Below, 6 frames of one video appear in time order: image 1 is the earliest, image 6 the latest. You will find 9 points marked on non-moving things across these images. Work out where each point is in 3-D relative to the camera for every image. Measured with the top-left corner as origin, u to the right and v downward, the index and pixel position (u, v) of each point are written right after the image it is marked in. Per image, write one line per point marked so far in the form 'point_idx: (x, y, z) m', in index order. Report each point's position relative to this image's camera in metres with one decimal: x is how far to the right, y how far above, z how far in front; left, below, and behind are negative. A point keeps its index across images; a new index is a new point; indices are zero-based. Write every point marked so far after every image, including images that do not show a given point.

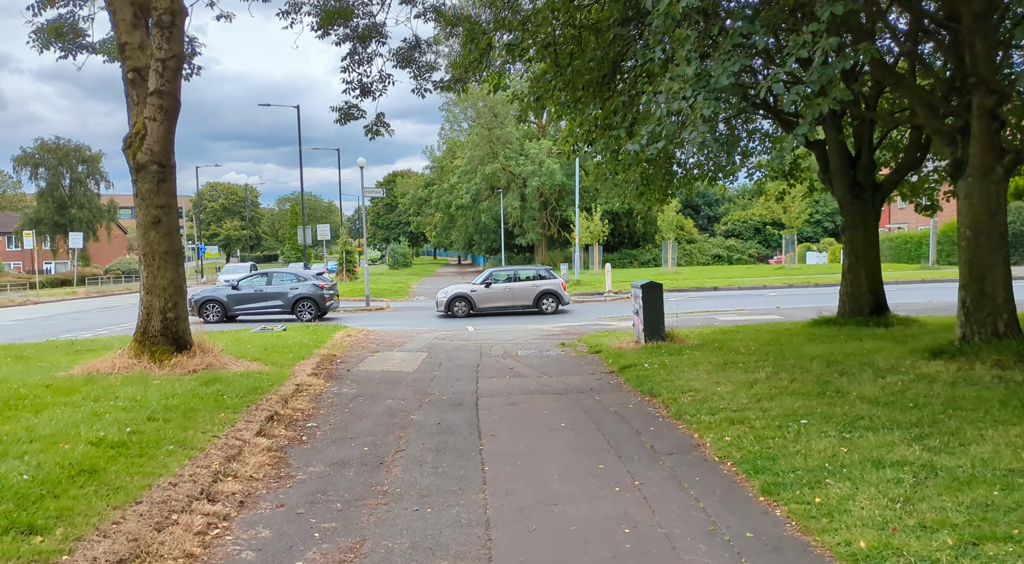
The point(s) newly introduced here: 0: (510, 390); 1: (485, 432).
0: (0.0, -1.2, +8.2) m
1: (-0.2, -1.3, +6.2) m
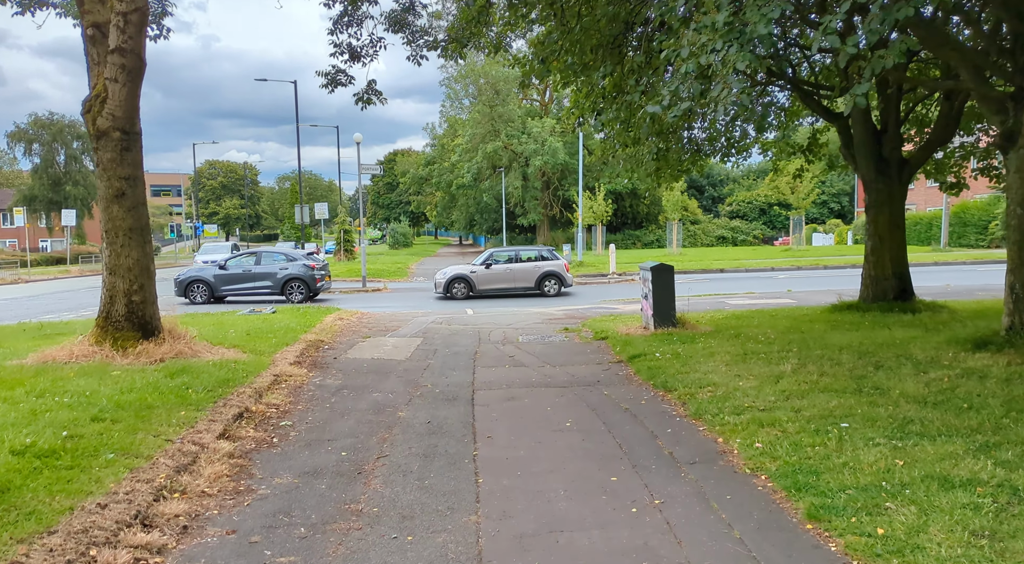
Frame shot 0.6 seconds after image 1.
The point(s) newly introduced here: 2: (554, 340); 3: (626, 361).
0: (0.0, -1.1, +7.5) m
1: (-0.2, -1.2, +5.5) m
2: (+0.6, -0.9, +11.0) m
3: (+1.3, -0.9, +8.5) m
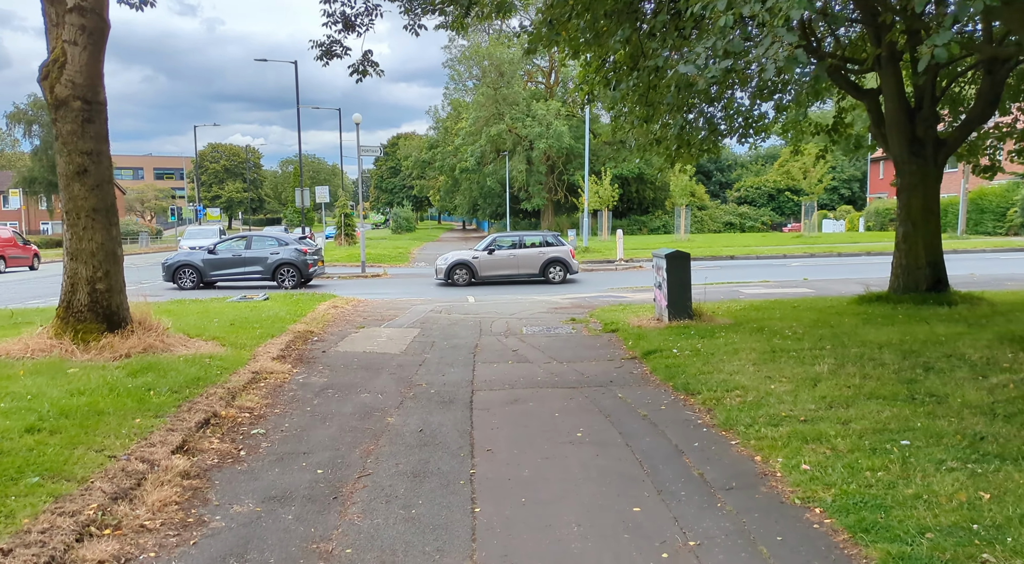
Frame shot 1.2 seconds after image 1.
0: (0.0, -0.9, +6.8) m
1: (-0.2, -1.1, +4.8) m
2: (+0.7, -0.7, +10.3) m
3: (+1.4, -0.8, +7.8) m
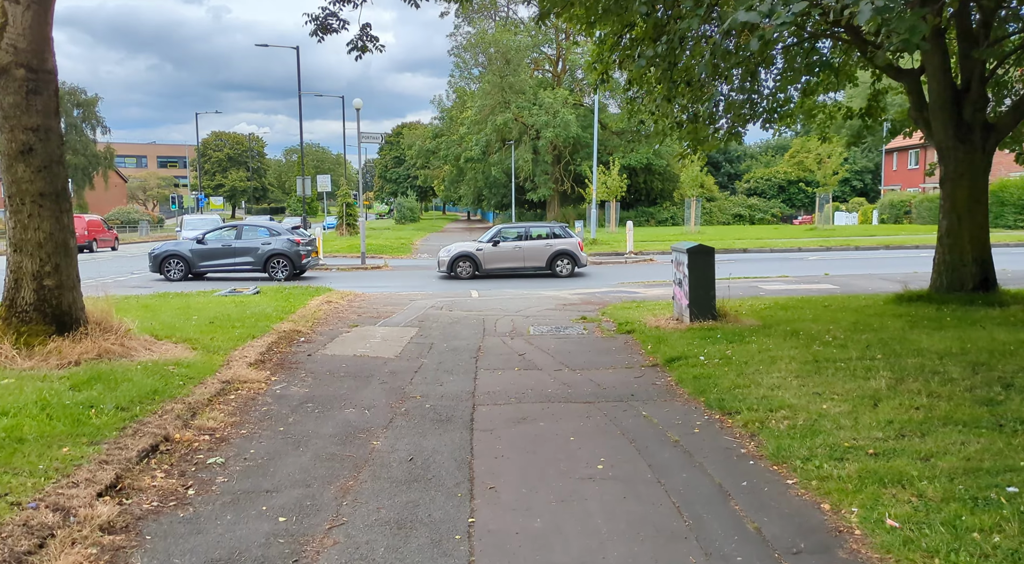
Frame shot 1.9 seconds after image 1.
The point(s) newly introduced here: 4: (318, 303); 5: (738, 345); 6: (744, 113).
0: (+0.1, -0.9, +6.0) m
1: (-0.2, -1.1, +4.0) m
2: (+0.8, -0.7, +9.4) m
3: (+1.5, -0.8, +7.0) m
4: (-3.1, -0.3, +11.5) m
5: (+2.3, -0.6, +7.2) m
6: (+3.7, +2.7, +11.3) m
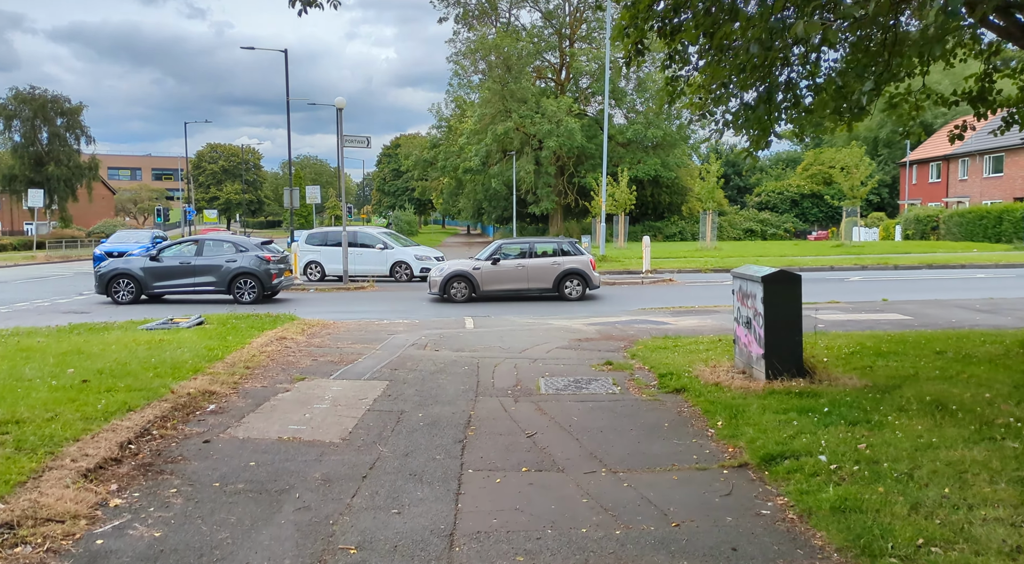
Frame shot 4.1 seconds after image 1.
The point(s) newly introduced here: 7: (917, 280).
0: (+0.1, -1.2, +3.4) m
1: (-0.1, -1.4, +1.4) m
2: (+0.8, -1.0, +6.9) m
3: (+1.5, -1.1, +4.4) m
4: (-3.1, -0.7, +8.9) m
5: (+2.3, -1.0, +4.7) m
6: (+3.7, +2.3, +8.8) m
7: (+10.1, 0.0, +18.0) m
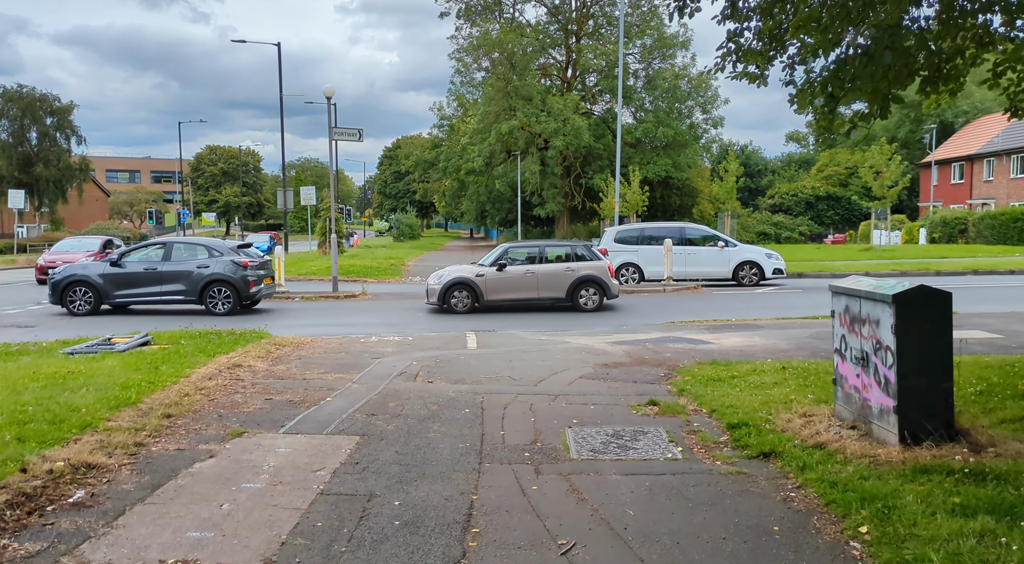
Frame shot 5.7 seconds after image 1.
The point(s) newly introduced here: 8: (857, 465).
0: (+0.2, -1.3, +1.4) m
1: (0.0, -1.5, -0.6) m
2: (+0.9, -1.2, +4.9) m
3: (+1.6, -1.2, +2.4) m
4: (-2.9, -0.9, +7.0) m
5: (+2.4, -1.1, +2.7) m
6: (+3.8, +2.1, +6.8) m
7: (+10.3, -0.2, +16.0) m
8: (+2.0, -1.1, +4.2) m
